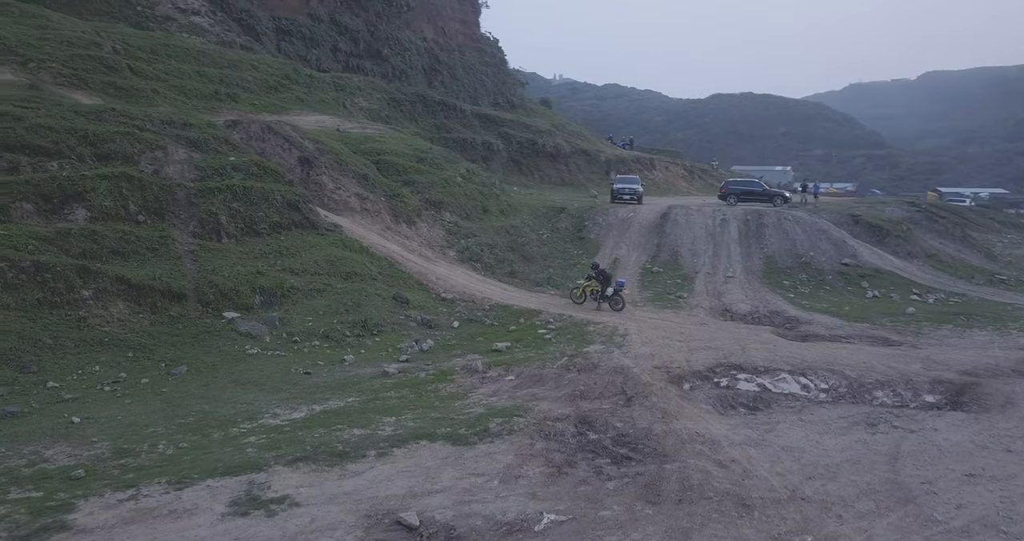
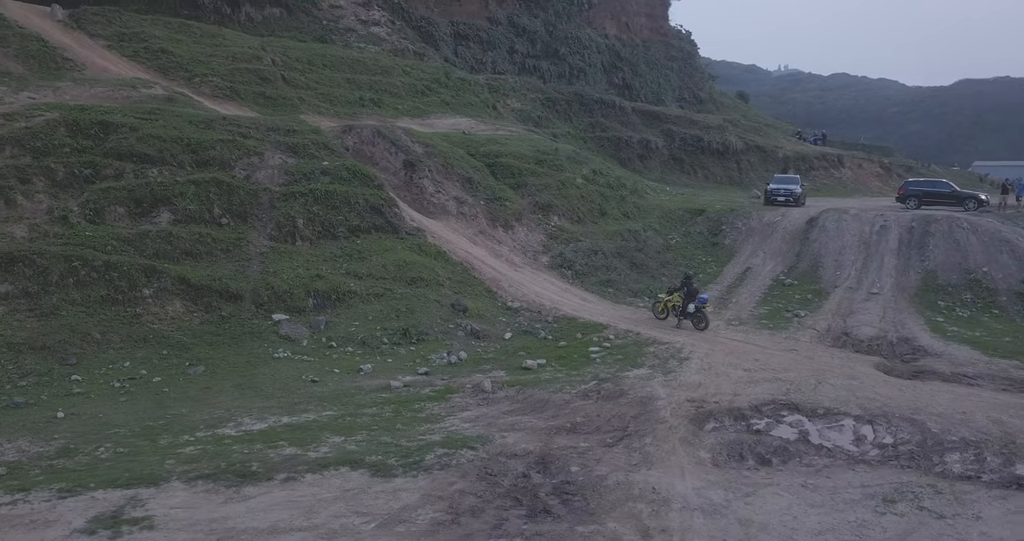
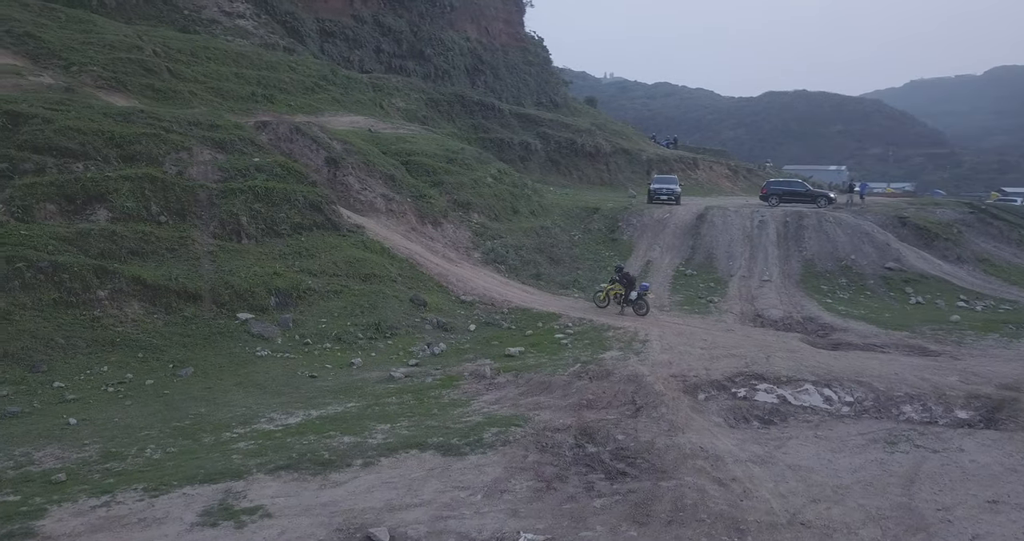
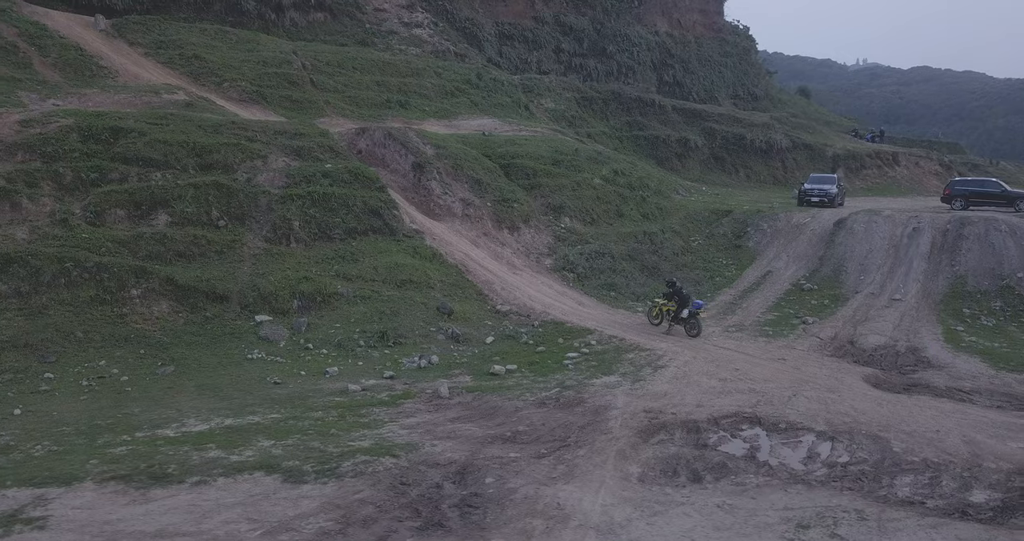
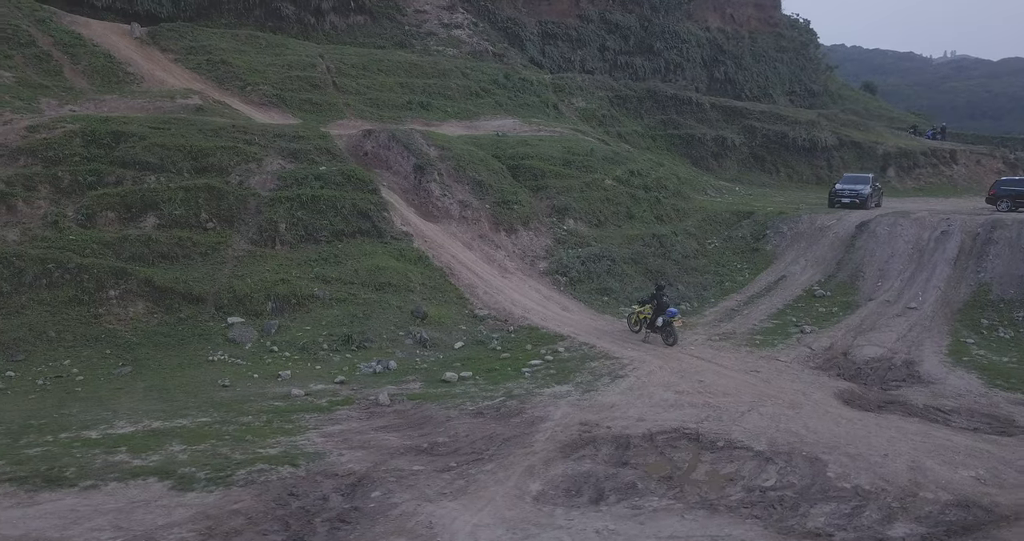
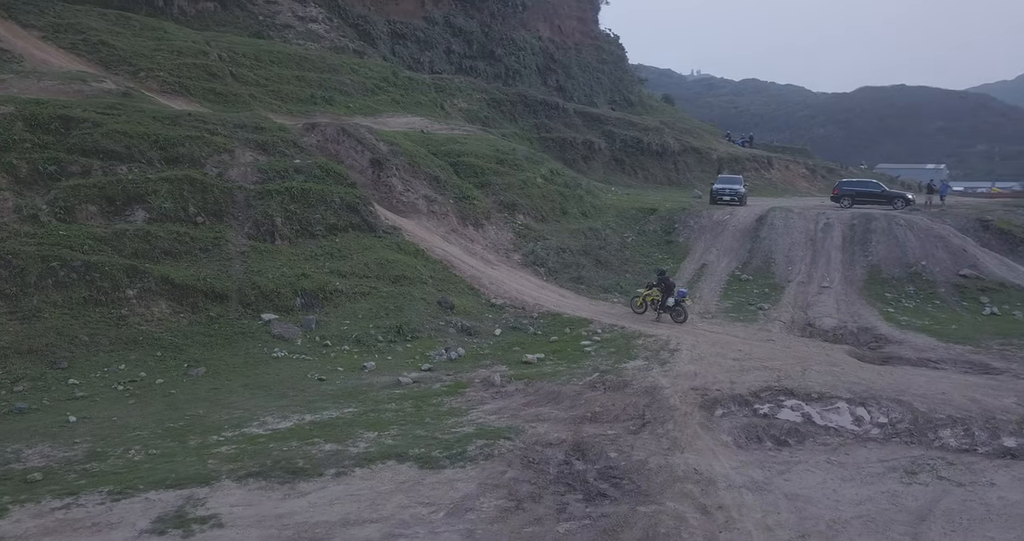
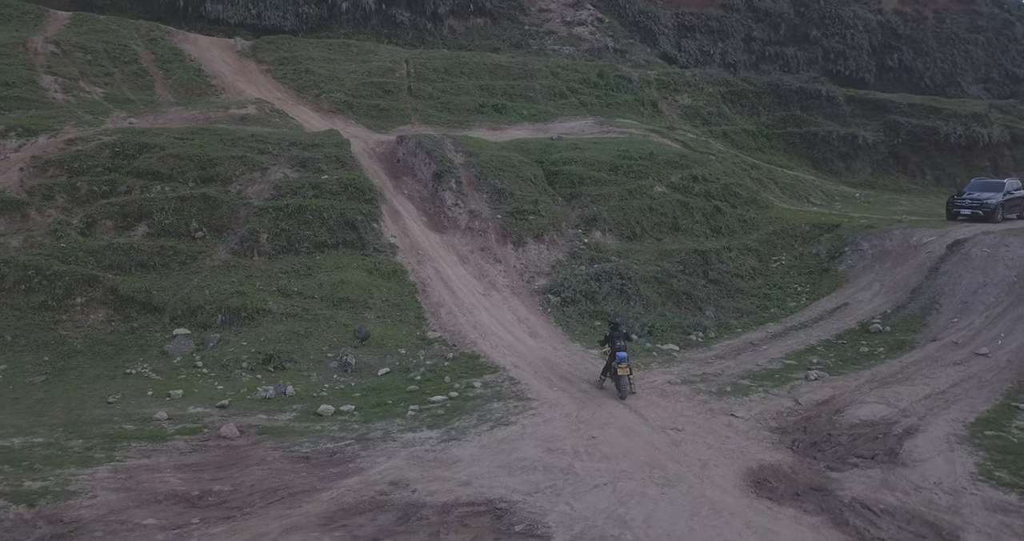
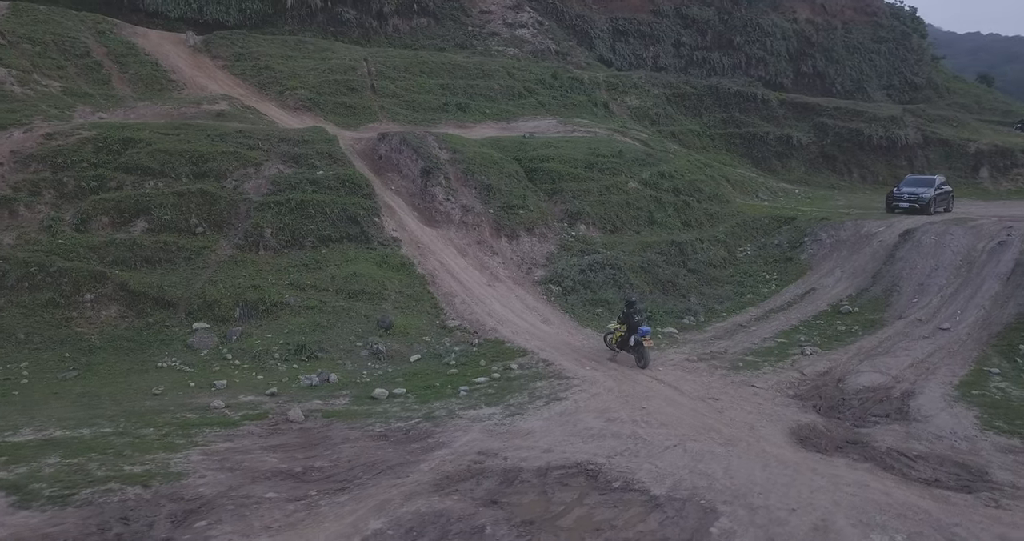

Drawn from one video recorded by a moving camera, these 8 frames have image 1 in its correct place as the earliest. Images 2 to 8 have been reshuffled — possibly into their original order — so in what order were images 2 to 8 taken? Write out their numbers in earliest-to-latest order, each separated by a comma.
3, 6, 2, 4, 5, 8, 7
